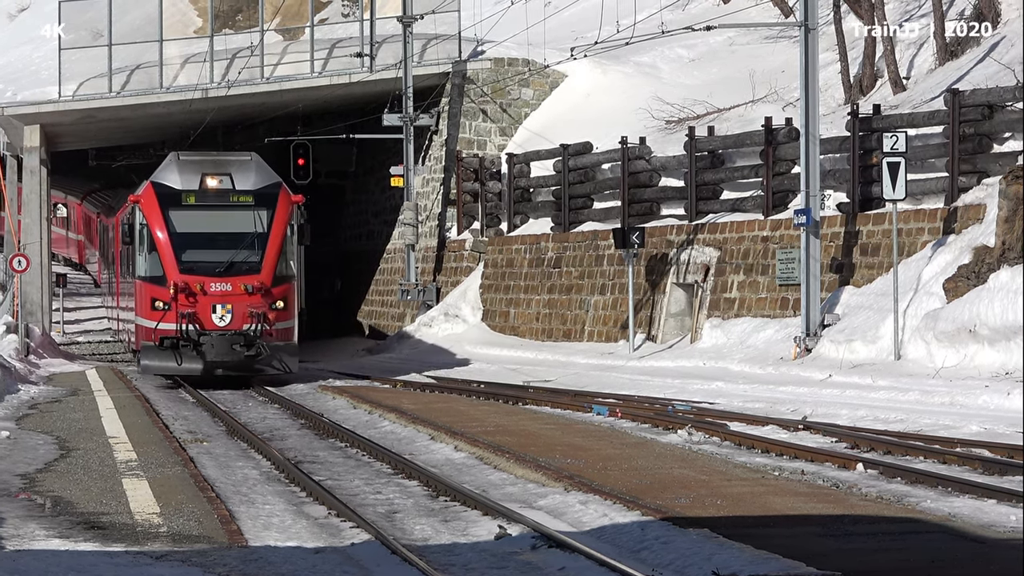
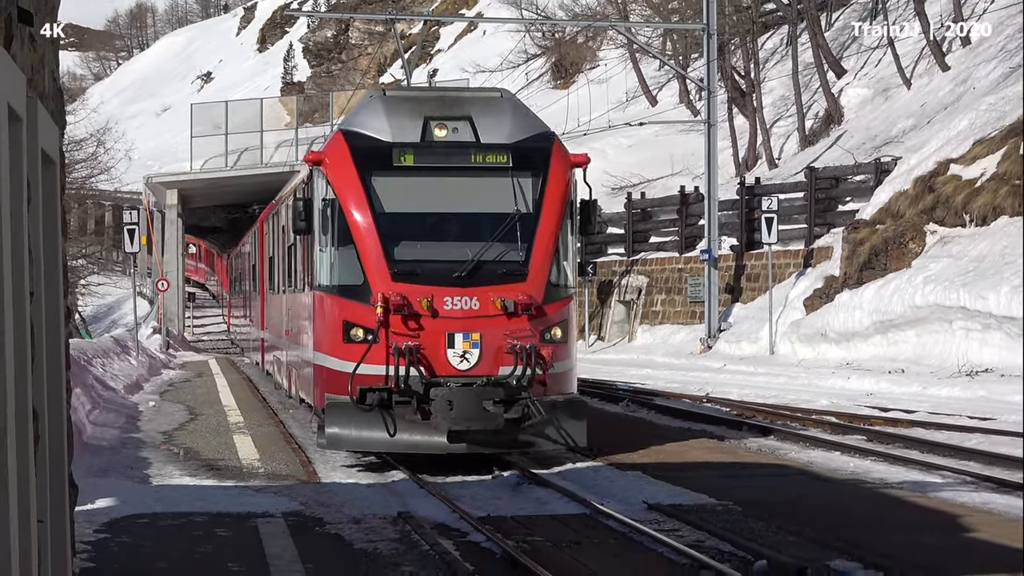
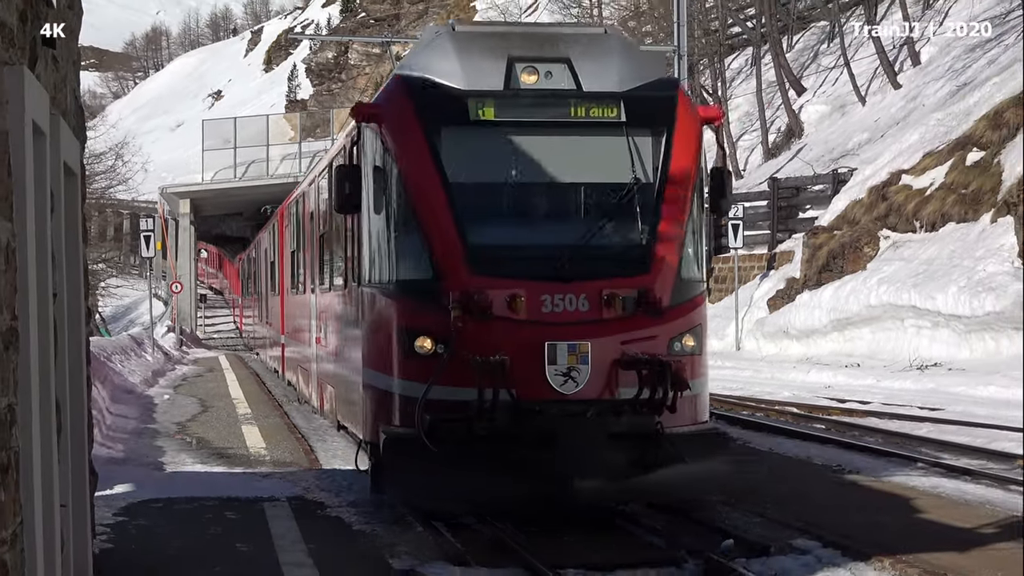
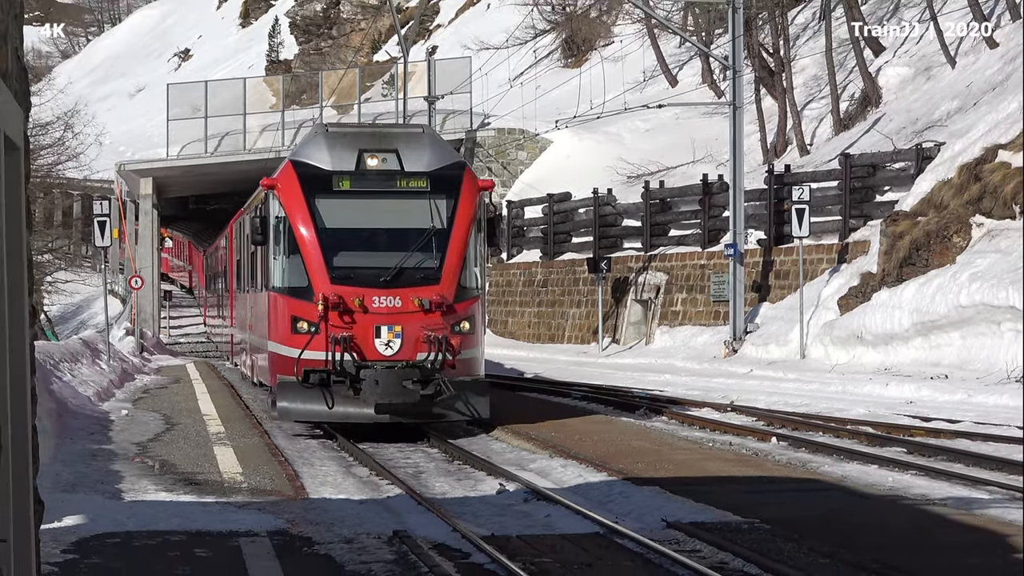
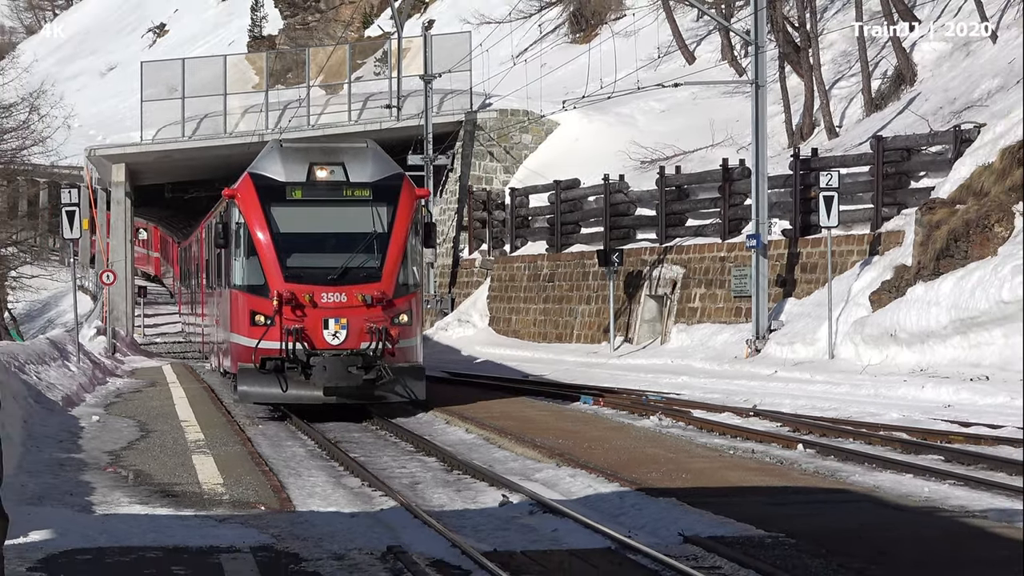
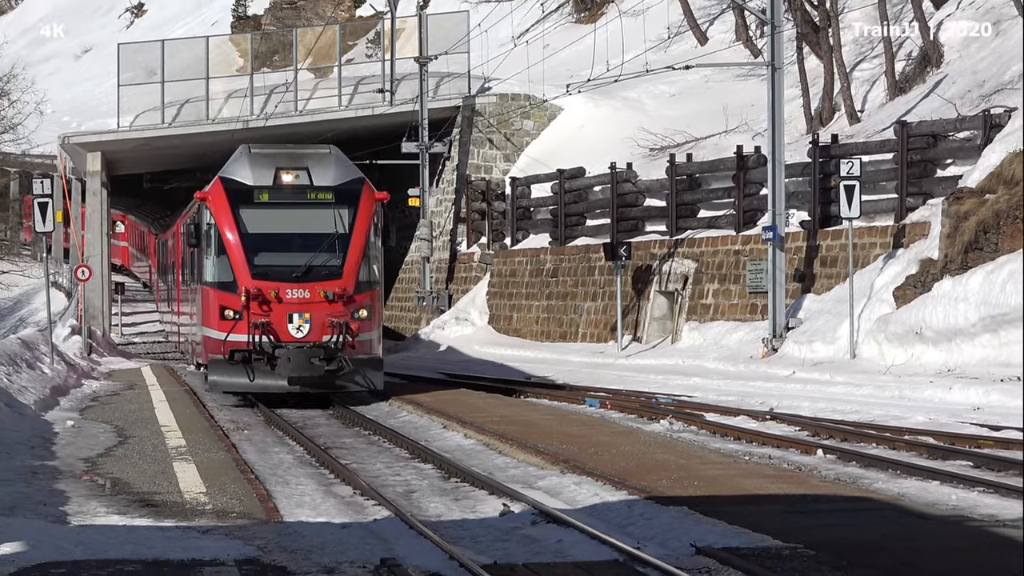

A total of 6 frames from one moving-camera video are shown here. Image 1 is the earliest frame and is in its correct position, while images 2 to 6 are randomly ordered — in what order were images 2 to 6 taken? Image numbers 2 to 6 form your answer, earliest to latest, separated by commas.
6, 5, 4, 2, 3
